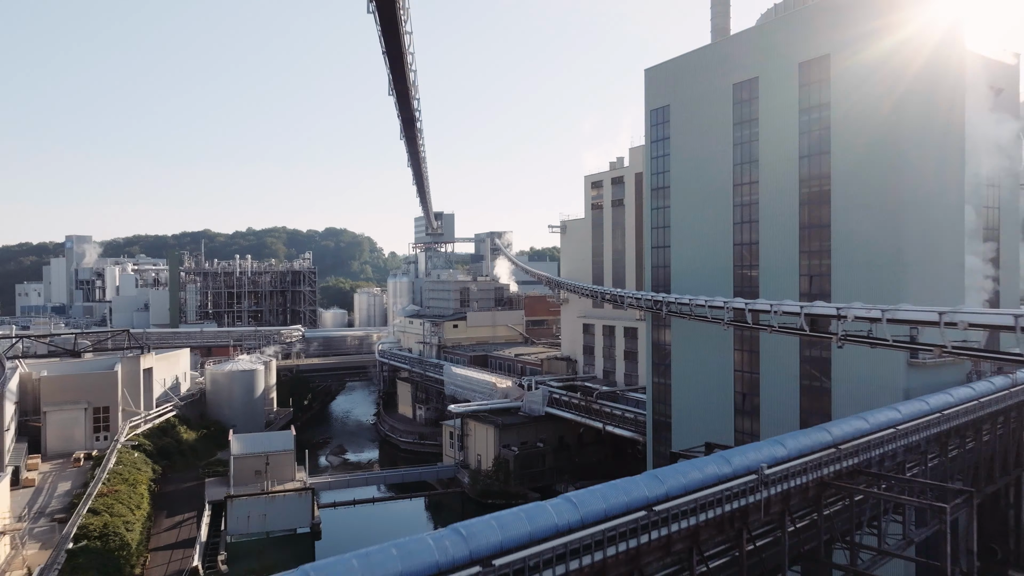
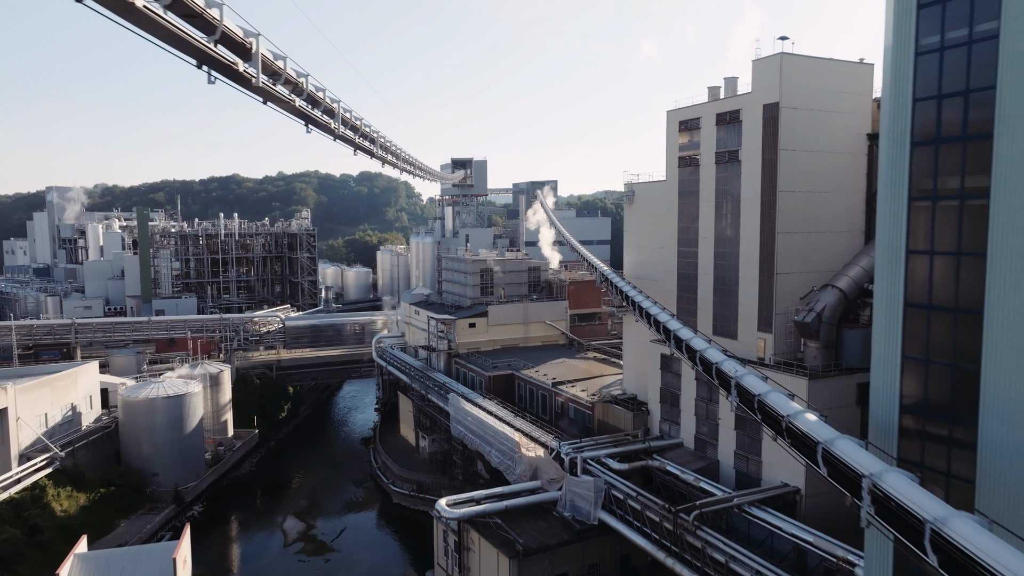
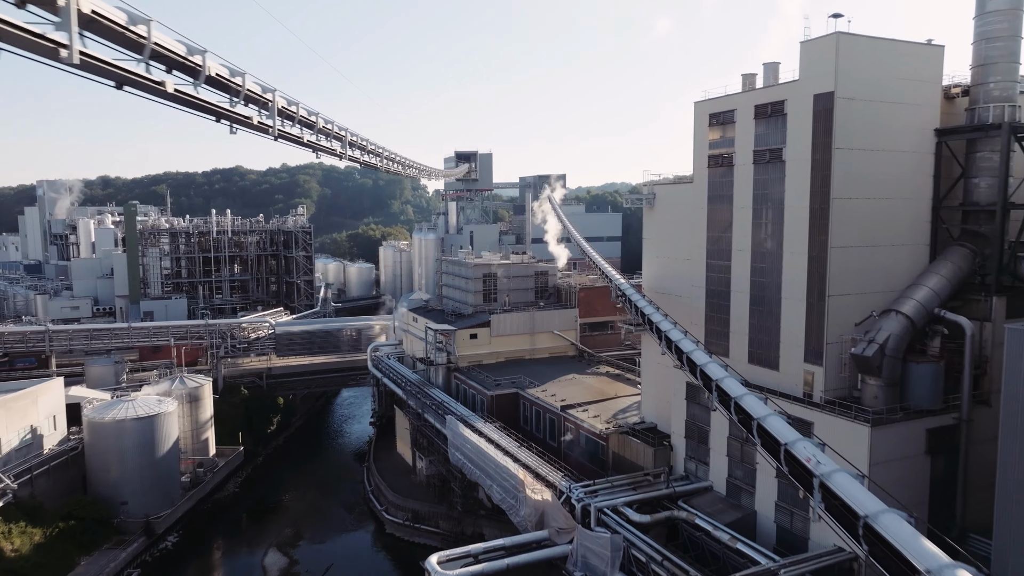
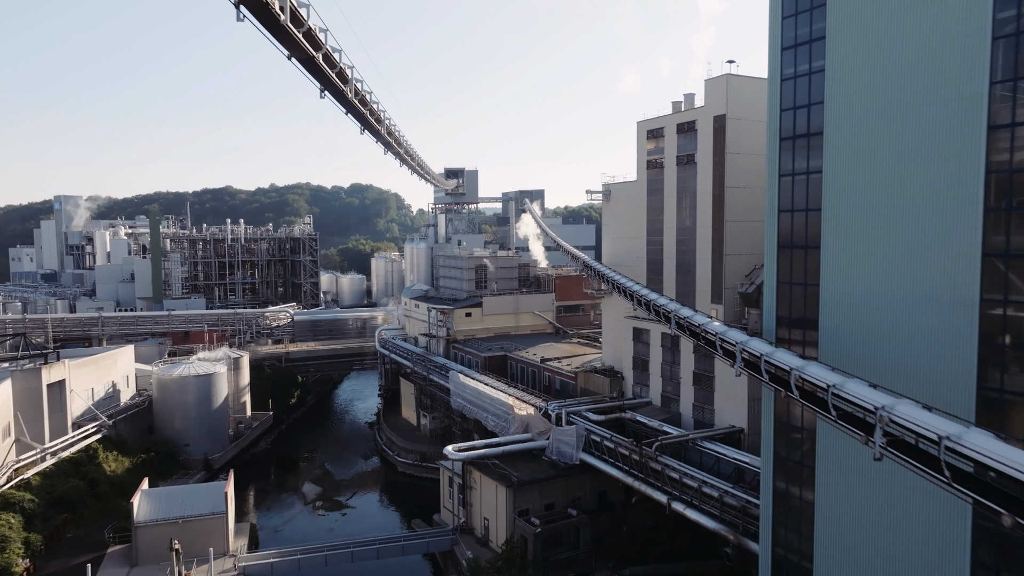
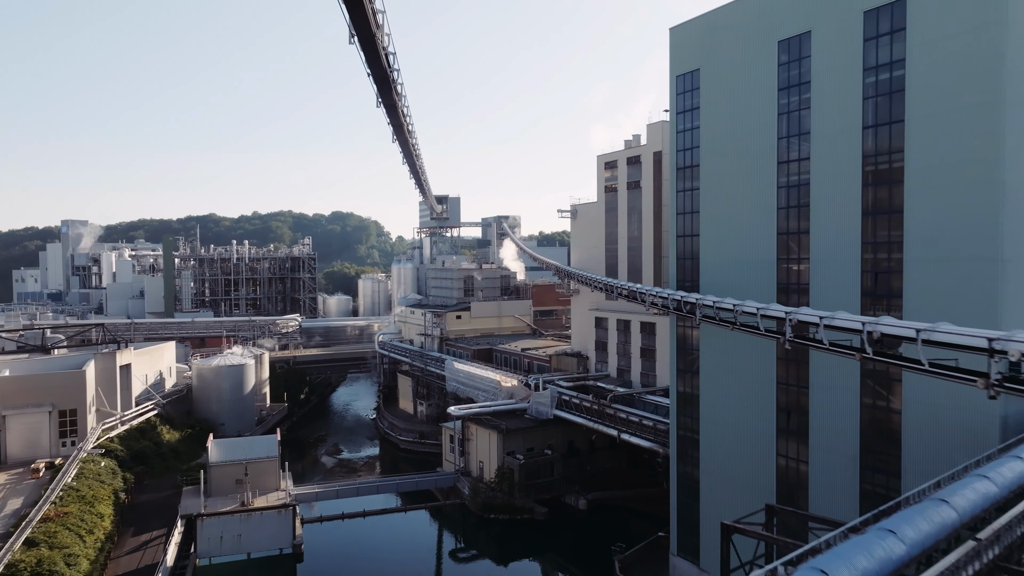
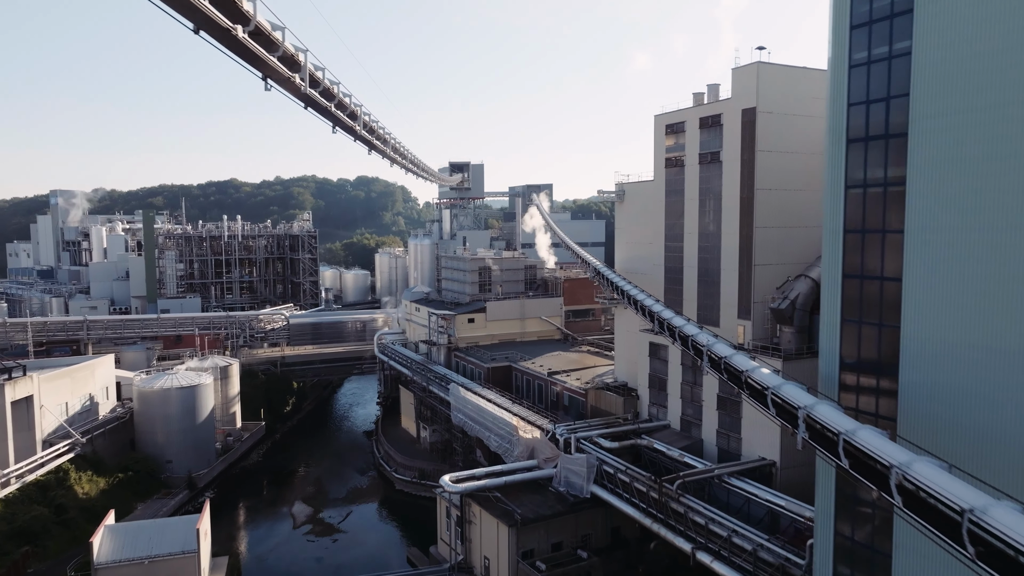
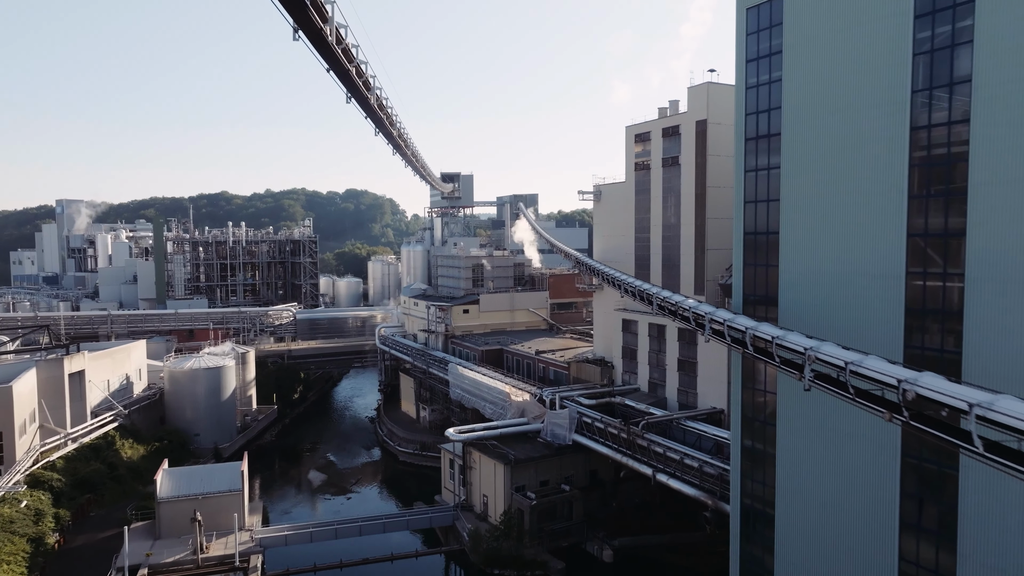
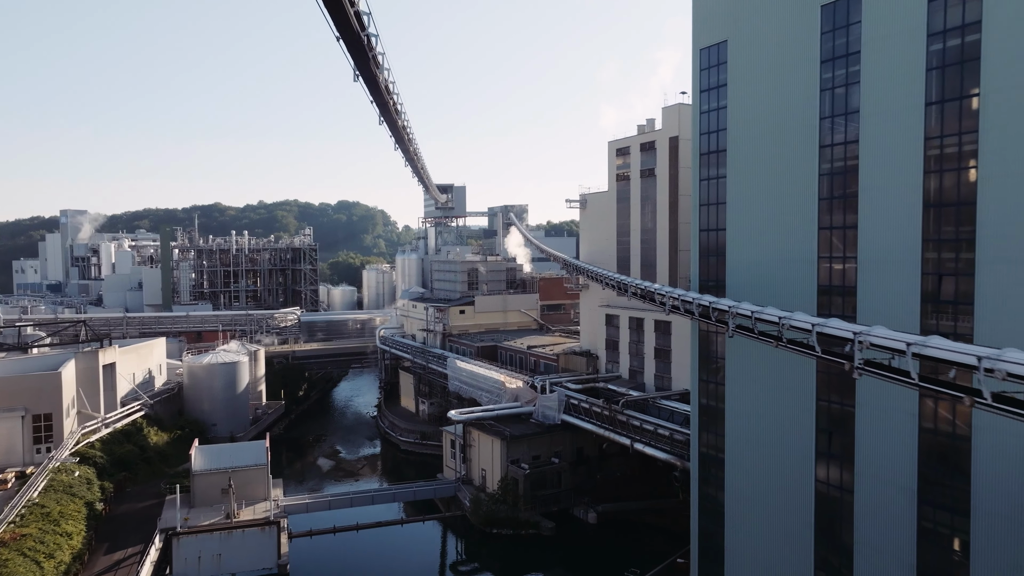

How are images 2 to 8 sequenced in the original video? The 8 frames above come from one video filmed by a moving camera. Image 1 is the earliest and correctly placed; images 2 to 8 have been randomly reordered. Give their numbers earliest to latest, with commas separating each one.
5, 8, 7, 4, 6, 2, 3
